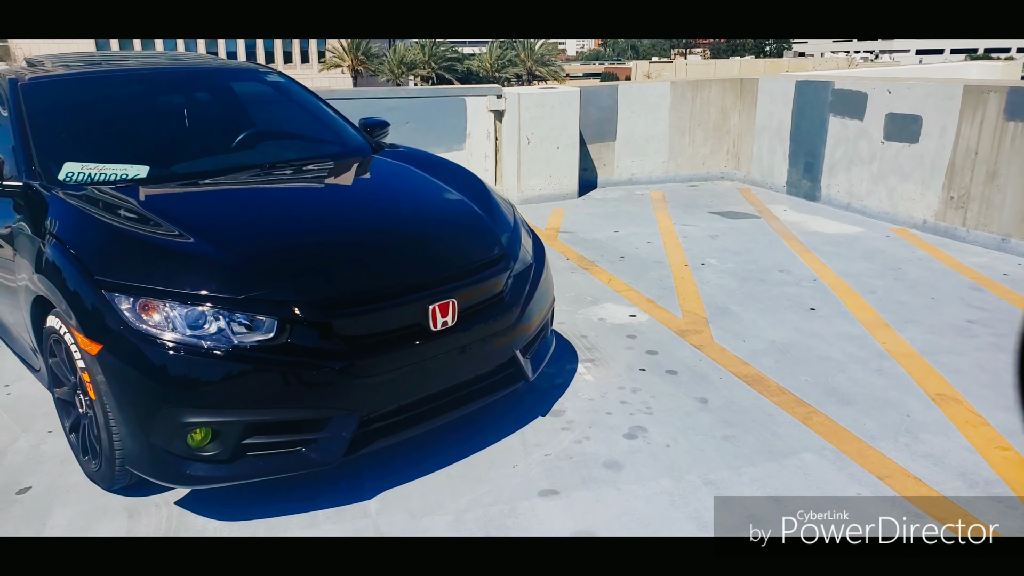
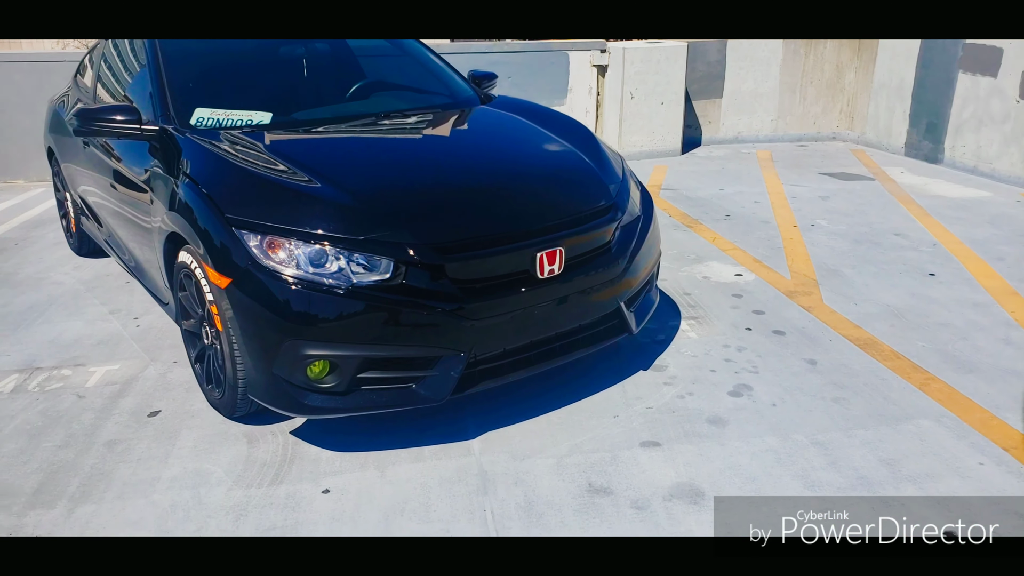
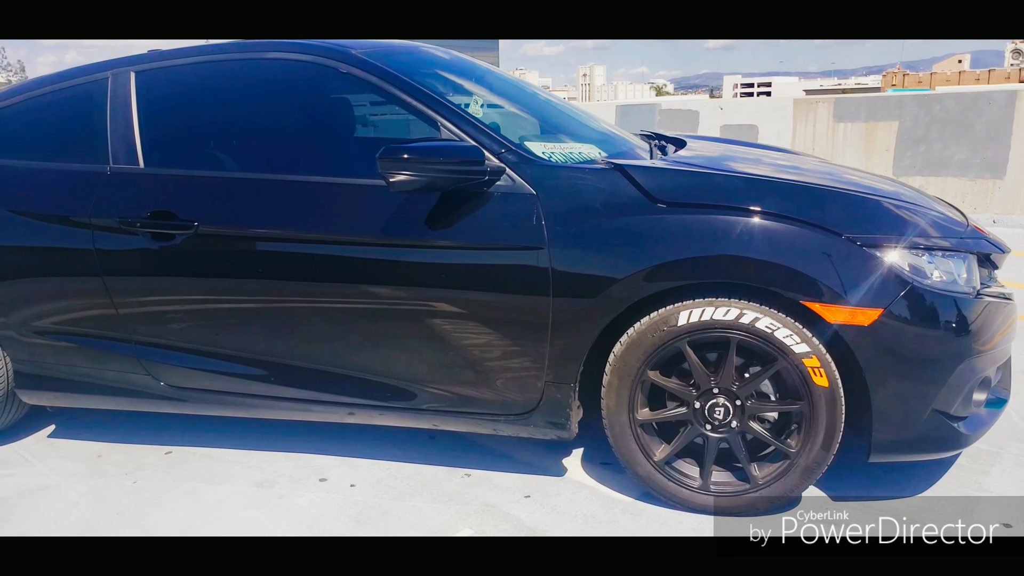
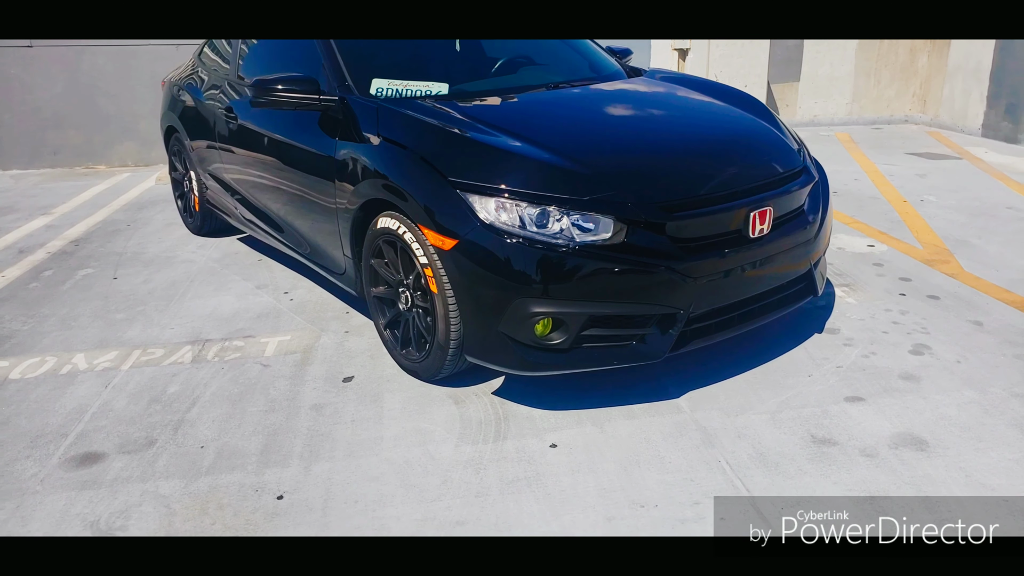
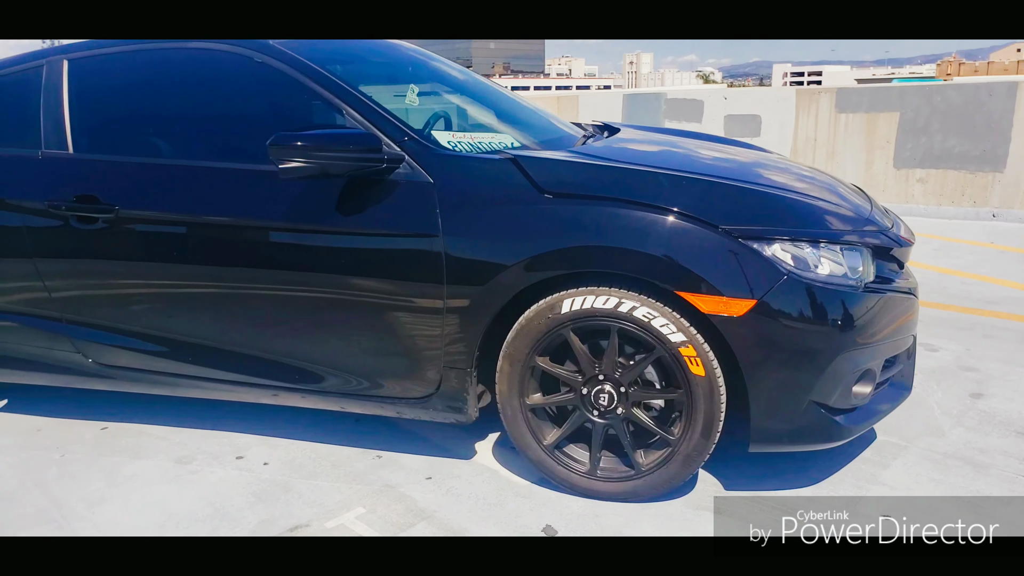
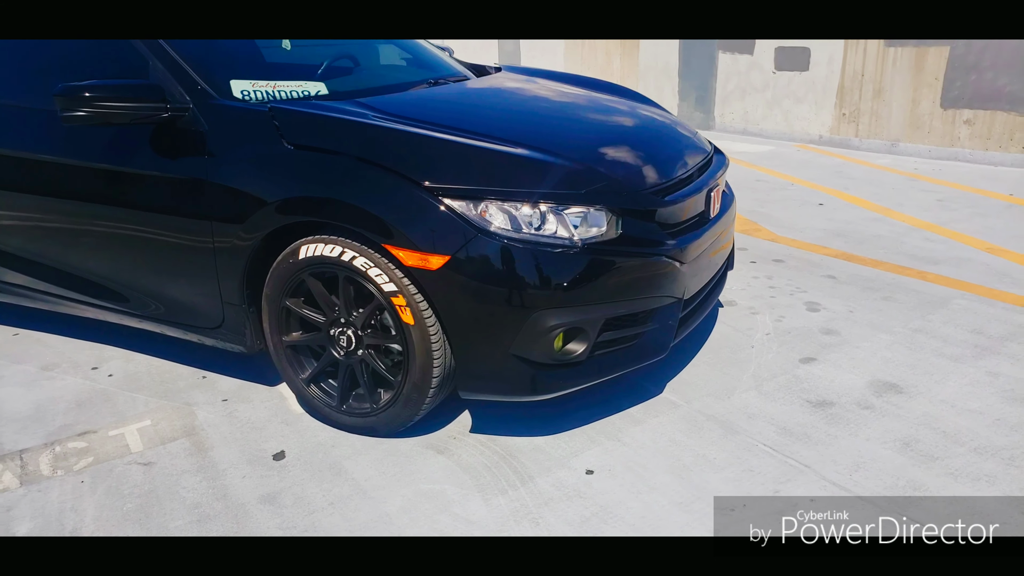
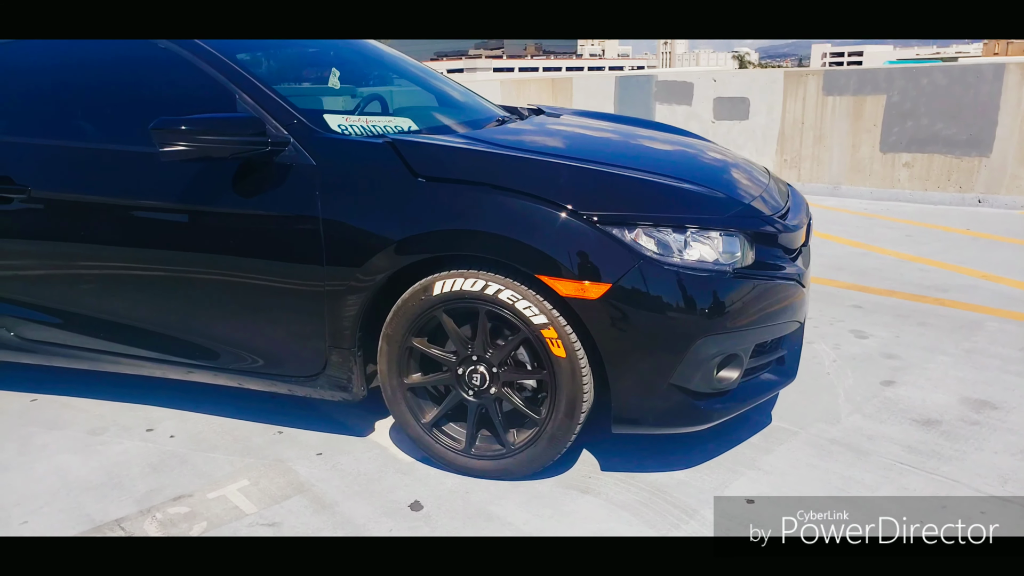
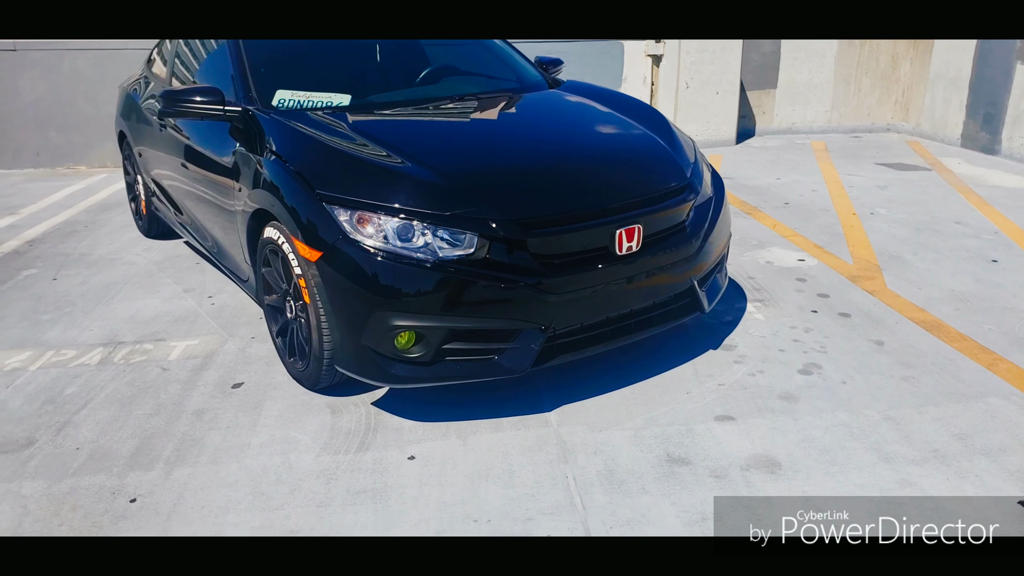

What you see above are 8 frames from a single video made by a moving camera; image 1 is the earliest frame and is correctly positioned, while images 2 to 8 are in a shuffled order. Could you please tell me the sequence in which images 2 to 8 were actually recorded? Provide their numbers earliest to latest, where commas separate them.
2, 8, 4, 6, 7, 5, 3
